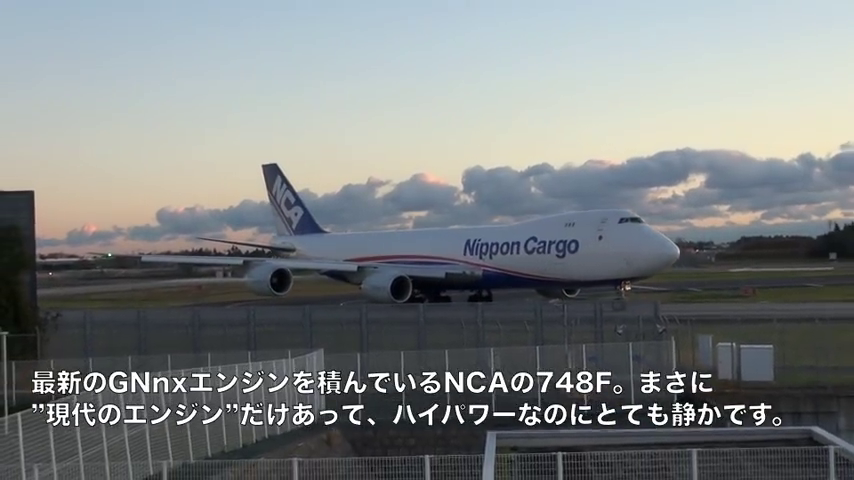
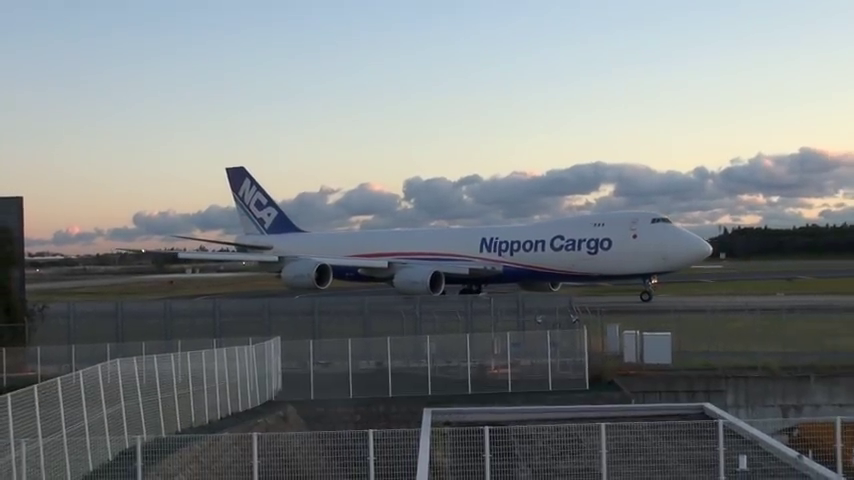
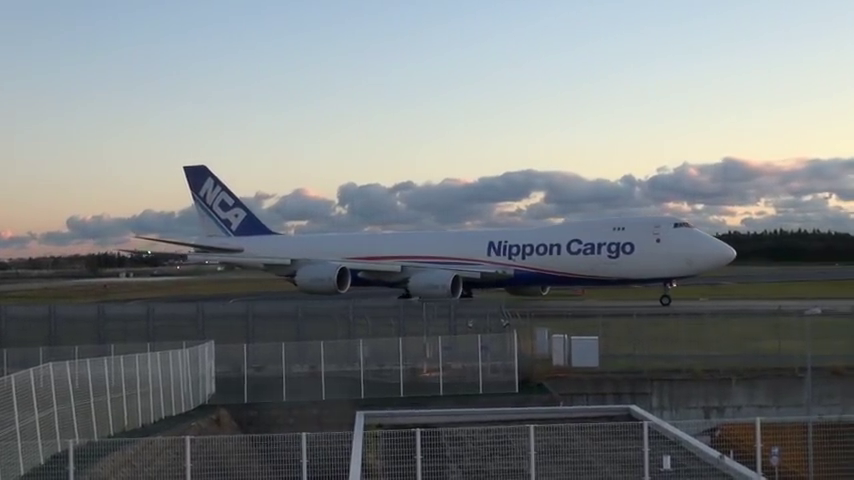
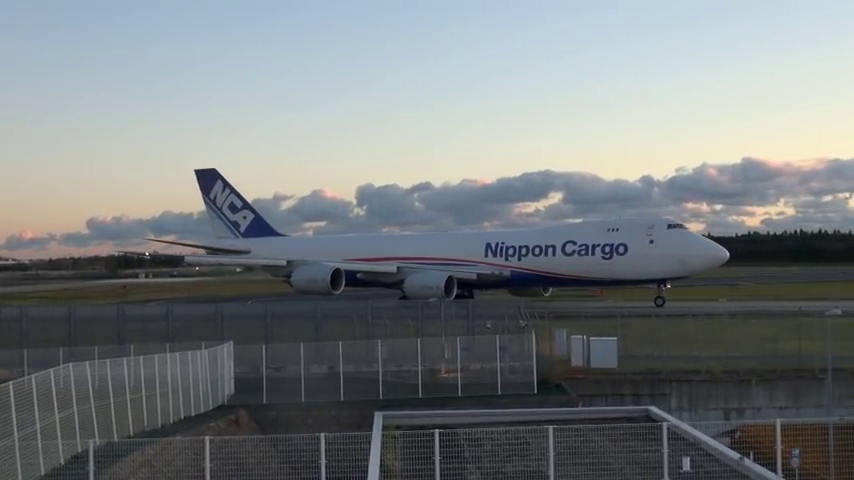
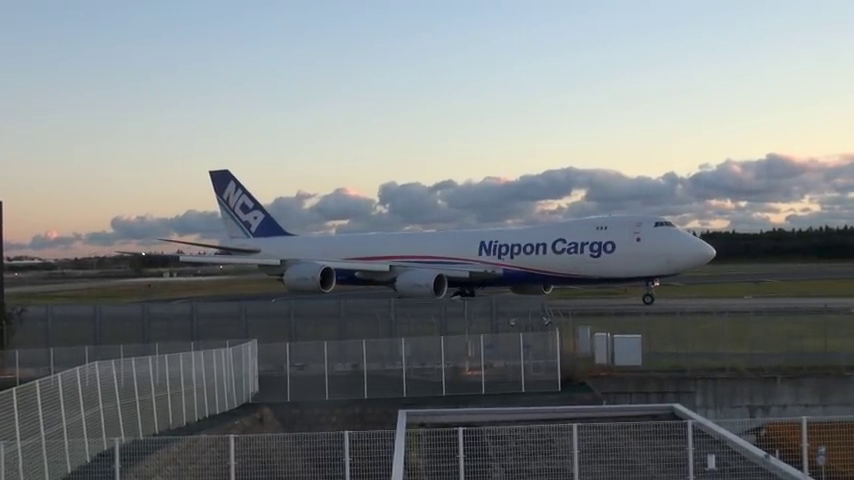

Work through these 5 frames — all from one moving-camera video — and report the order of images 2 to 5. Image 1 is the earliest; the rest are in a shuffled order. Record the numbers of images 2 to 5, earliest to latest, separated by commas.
2, 5, 4, 3
